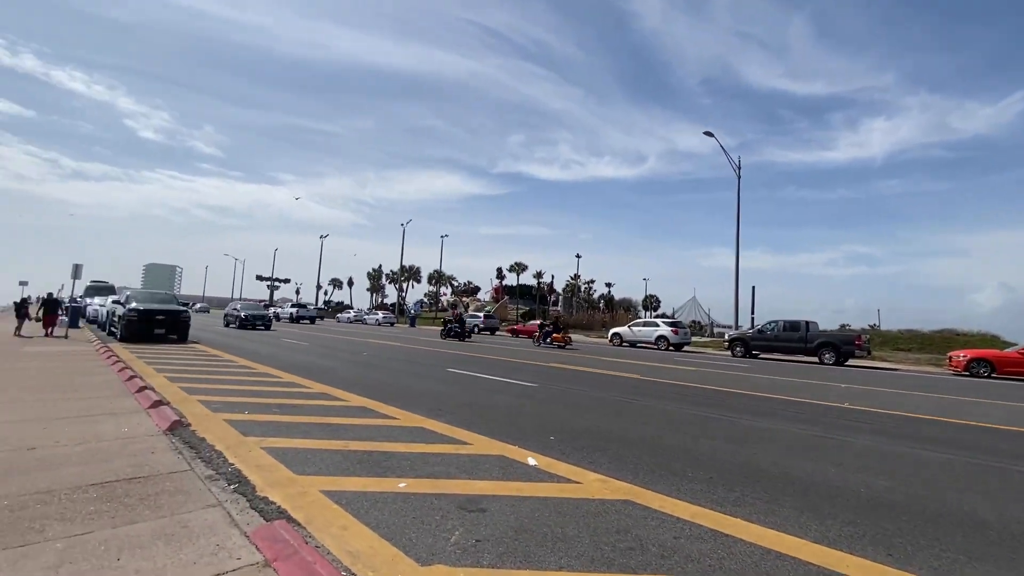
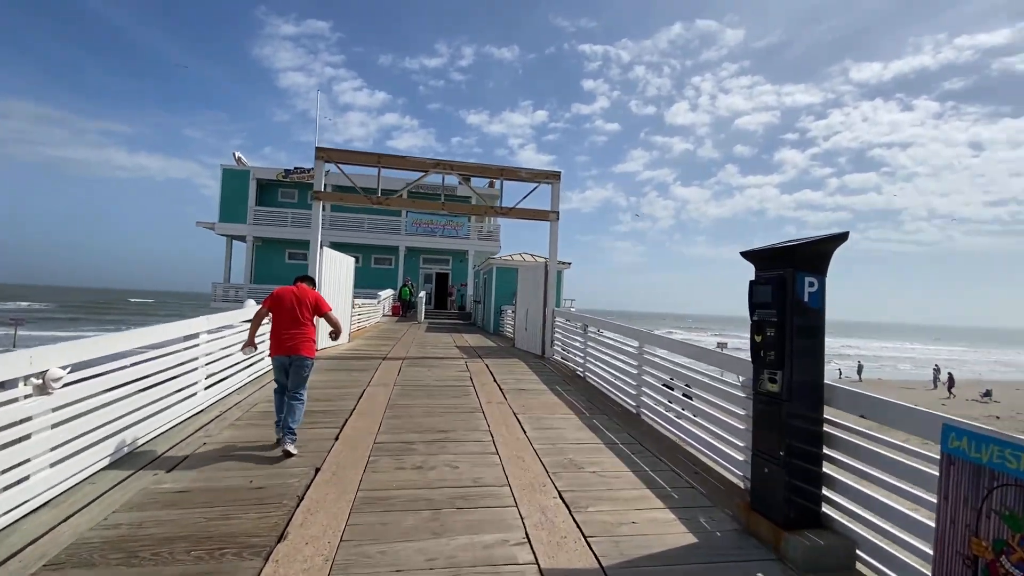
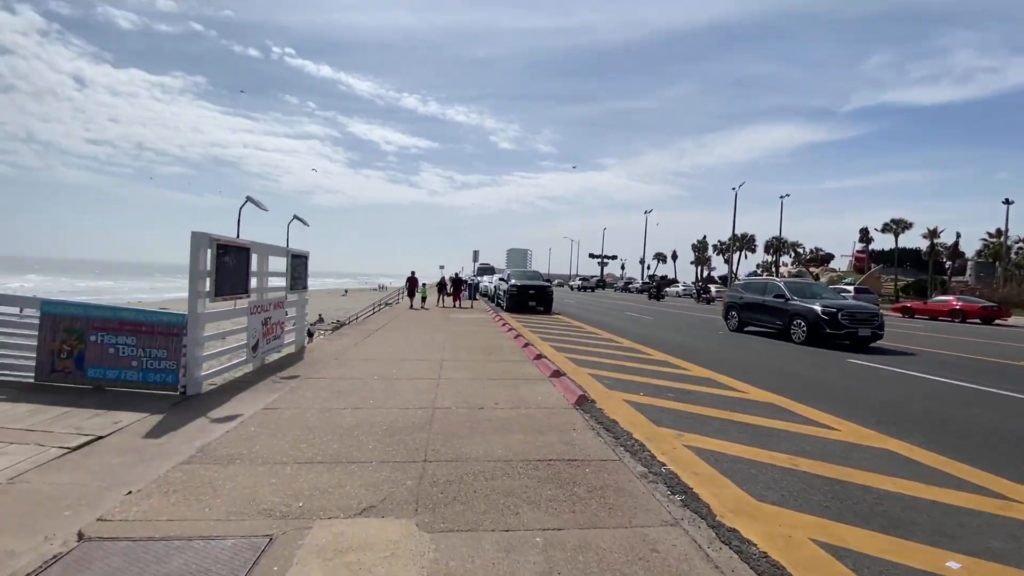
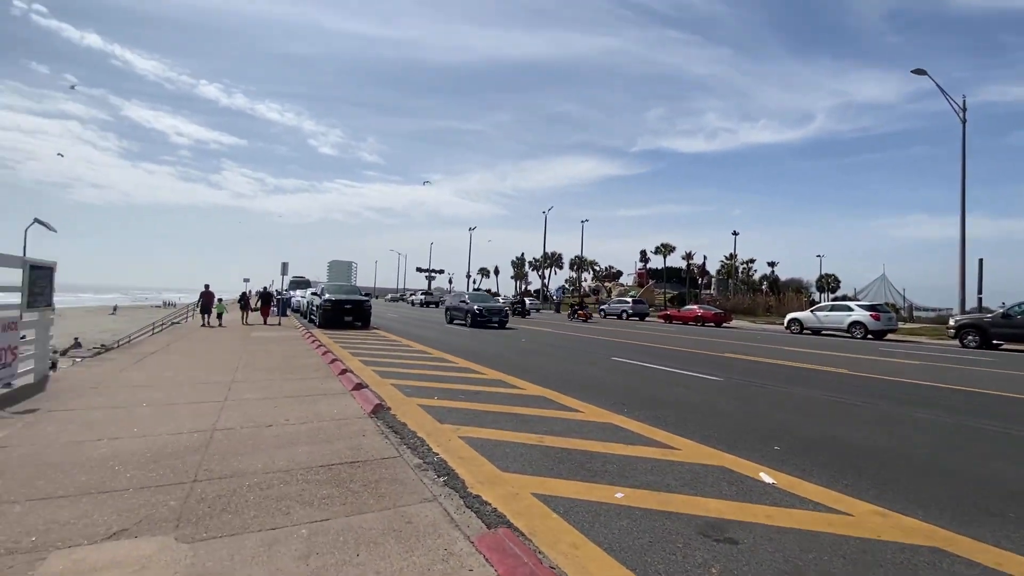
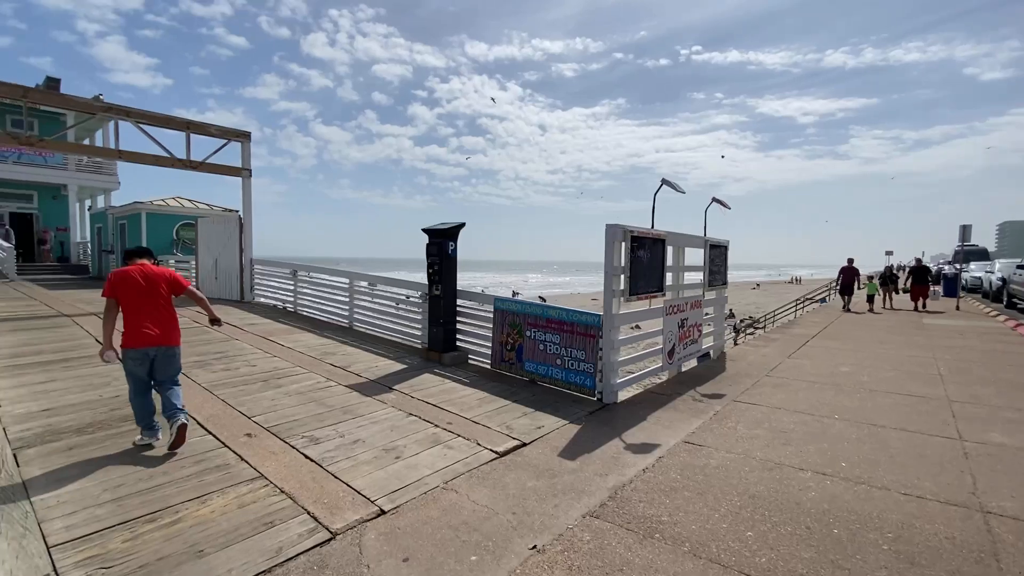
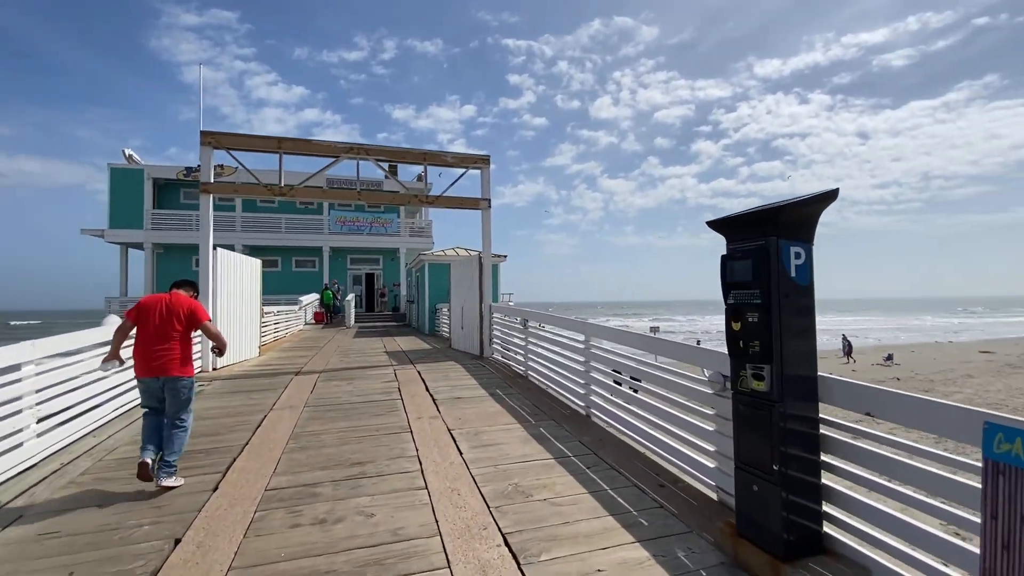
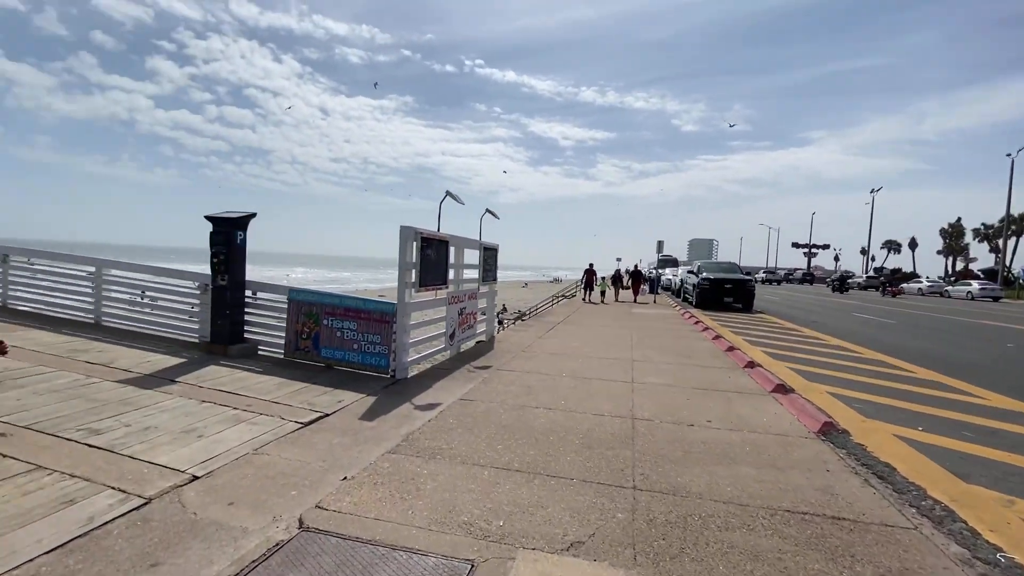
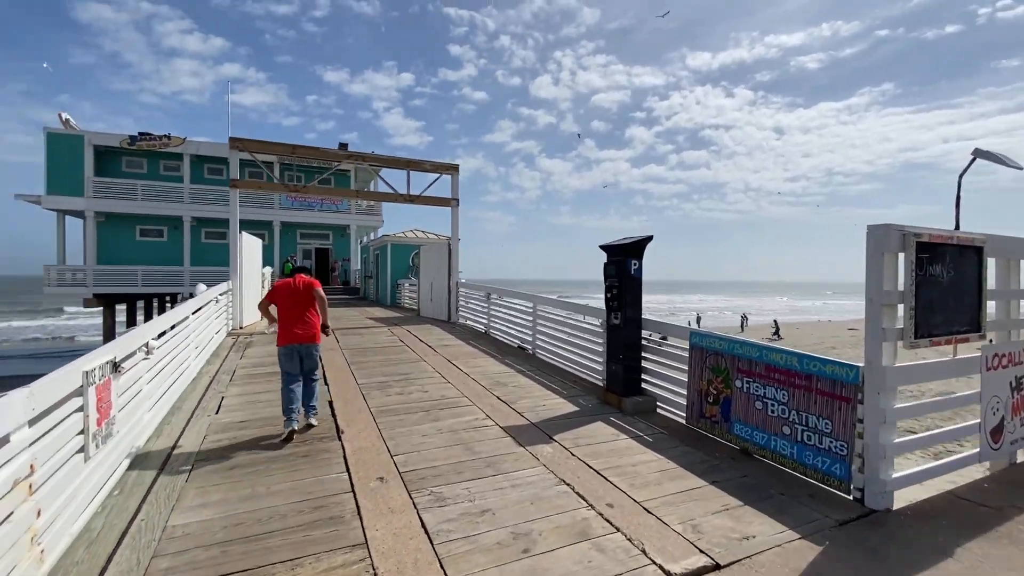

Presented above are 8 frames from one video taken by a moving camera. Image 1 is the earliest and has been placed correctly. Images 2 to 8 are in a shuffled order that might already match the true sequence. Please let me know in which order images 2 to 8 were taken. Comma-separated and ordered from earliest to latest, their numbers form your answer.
4, 3, 7, 5, 8, 2, 6
